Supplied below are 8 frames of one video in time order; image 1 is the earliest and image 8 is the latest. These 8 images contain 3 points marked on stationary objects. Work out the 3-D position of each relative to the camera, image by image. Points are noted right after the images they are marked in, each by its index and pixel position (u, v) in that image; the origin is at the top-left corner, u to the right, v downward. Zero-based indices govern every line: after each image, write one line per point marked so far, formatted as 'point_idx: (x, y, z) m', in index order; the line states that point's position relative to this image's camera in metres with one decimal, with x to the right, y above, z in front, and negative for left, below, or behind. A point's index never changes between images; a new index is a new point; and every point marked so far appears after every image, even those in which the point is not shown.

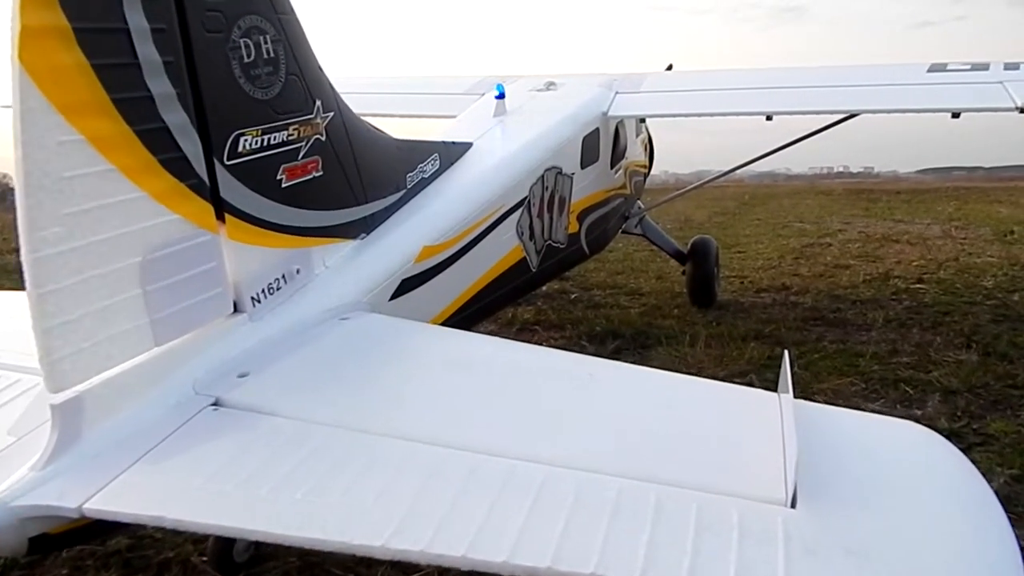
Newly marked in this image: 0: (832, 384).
0: (+2.1, -0.6, +4.4) m
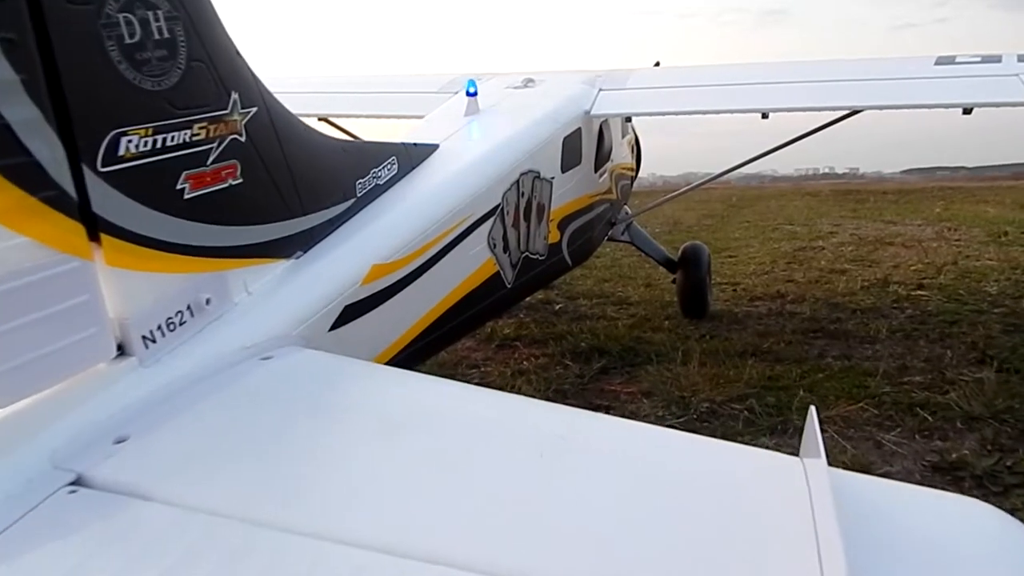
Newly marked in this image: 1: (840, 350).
0: (+2.0, -0.7, +3.9) m
1: (+2.7, -0.5, +5.5) m
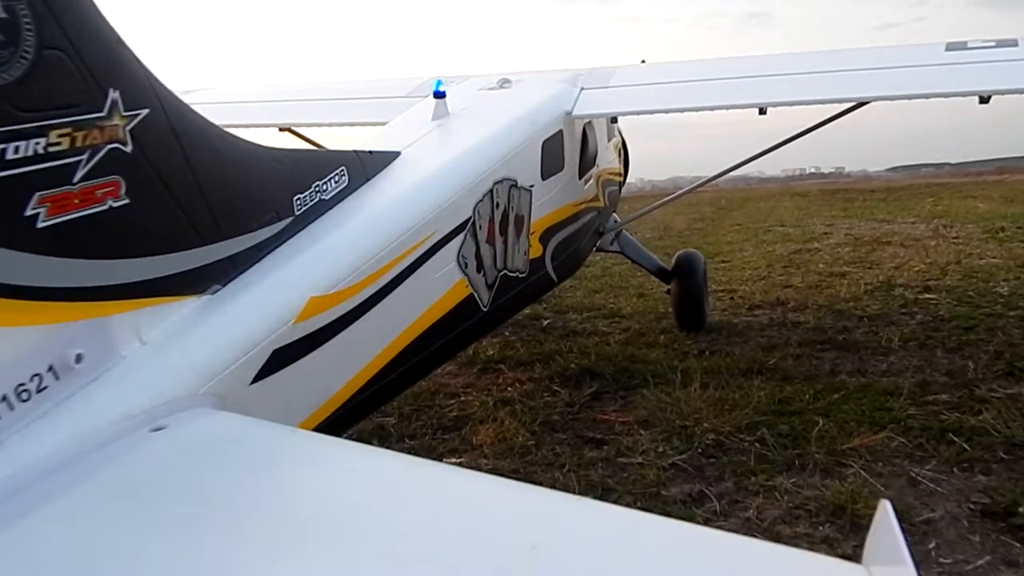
0: (+1.8, -0.8, +3.5) m
1: (+2.6, -0.6, +5.0) m
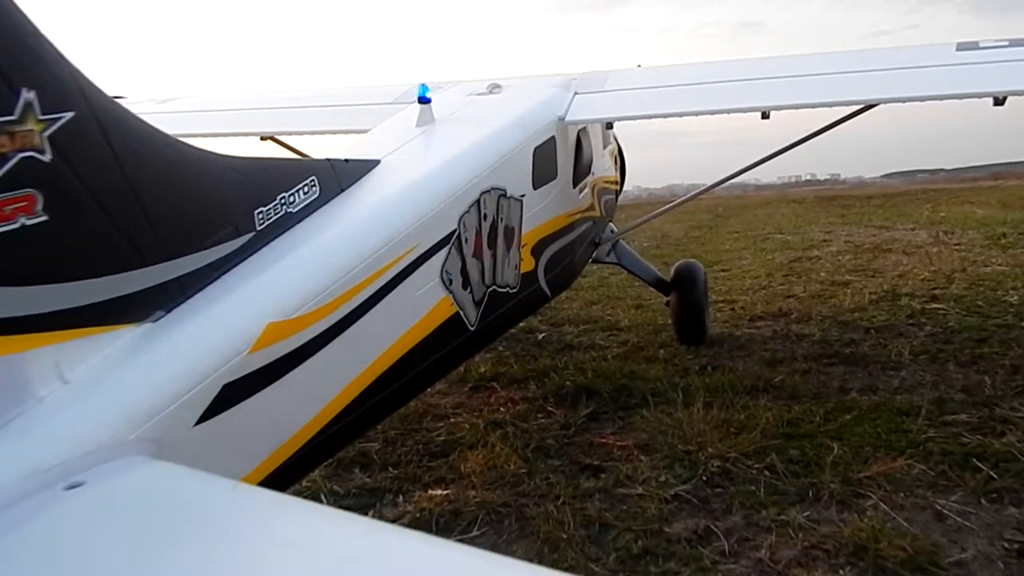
0: (+1.8, -0.9, +3.2) m
1: (+2.5, -0.7, +4.8) m
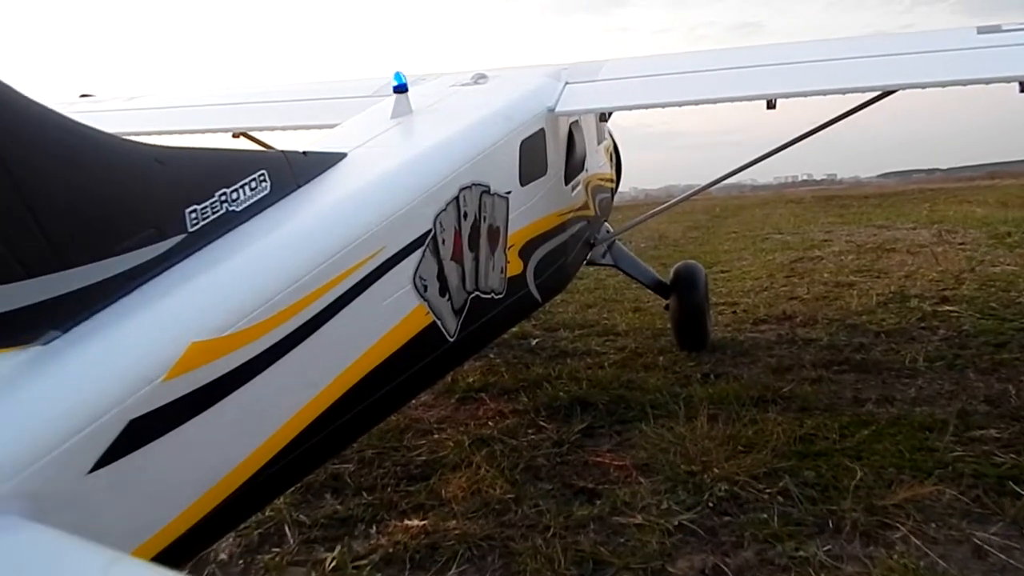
0: (+1.7, -0.9, +2.9) m
1: (+2.4, -0.7, +4.4) m
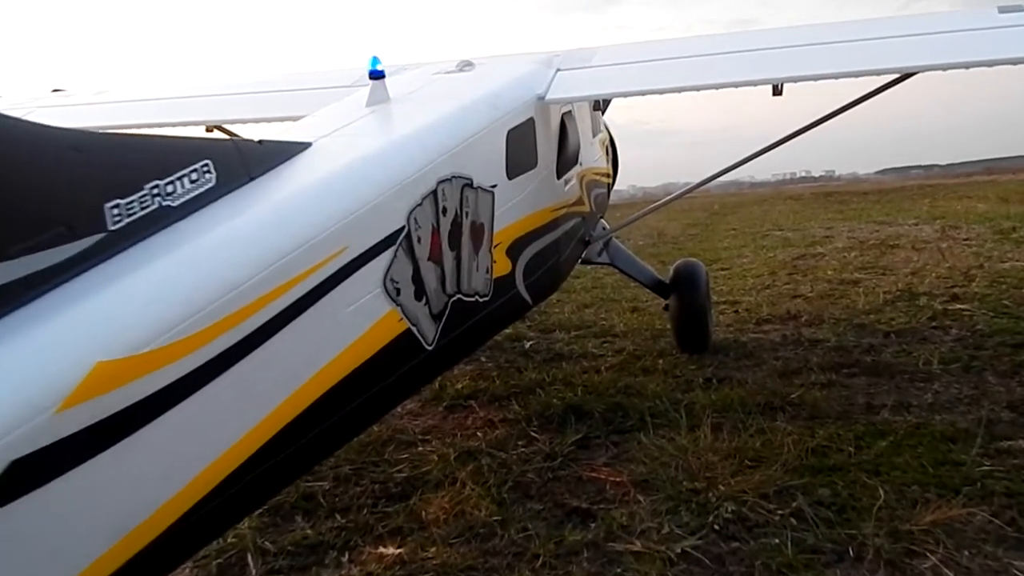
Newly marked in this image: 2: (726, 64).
0: (+1.7, -0.9, +2.6) m
1: (+2.4, -0.7, +4.2) m
2: (+1.3, +1.3, +4.0) m
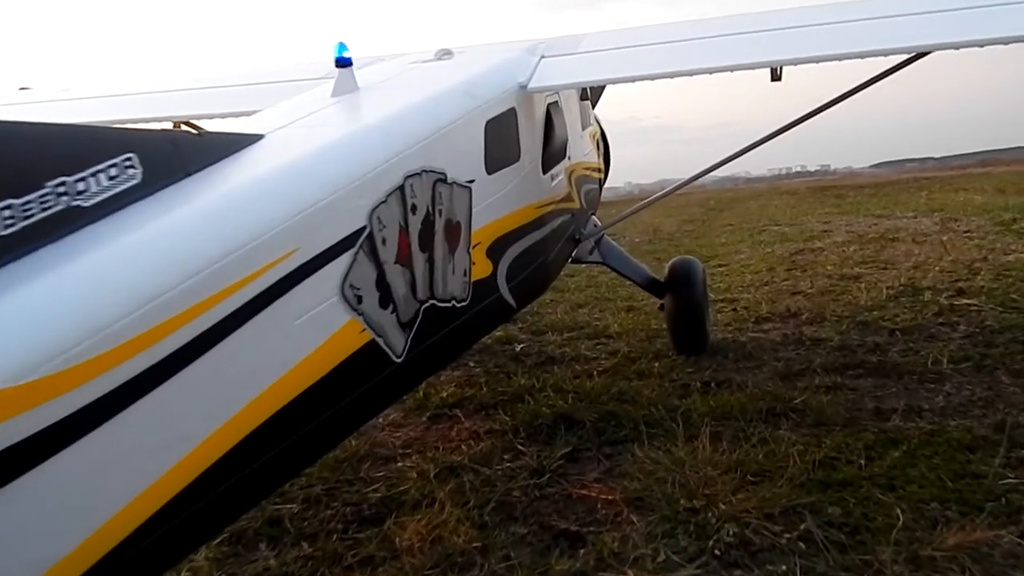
0: (+1.6, -0.9, +2.3) m
1: (+2.3, -0.7, +3.9) m
2: (+1.2, +1.3, +3.7) m
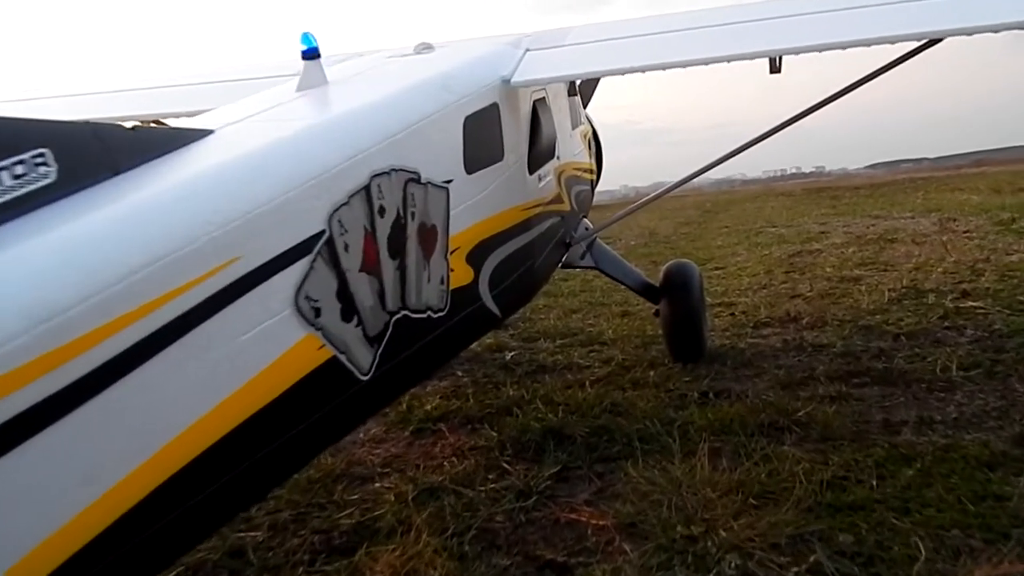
0: (+1.5, -0.9, +2.1) m
1: (+2.2, -0.7, +3.7) m
2: (+1.1, +1.3, +3.5) m
